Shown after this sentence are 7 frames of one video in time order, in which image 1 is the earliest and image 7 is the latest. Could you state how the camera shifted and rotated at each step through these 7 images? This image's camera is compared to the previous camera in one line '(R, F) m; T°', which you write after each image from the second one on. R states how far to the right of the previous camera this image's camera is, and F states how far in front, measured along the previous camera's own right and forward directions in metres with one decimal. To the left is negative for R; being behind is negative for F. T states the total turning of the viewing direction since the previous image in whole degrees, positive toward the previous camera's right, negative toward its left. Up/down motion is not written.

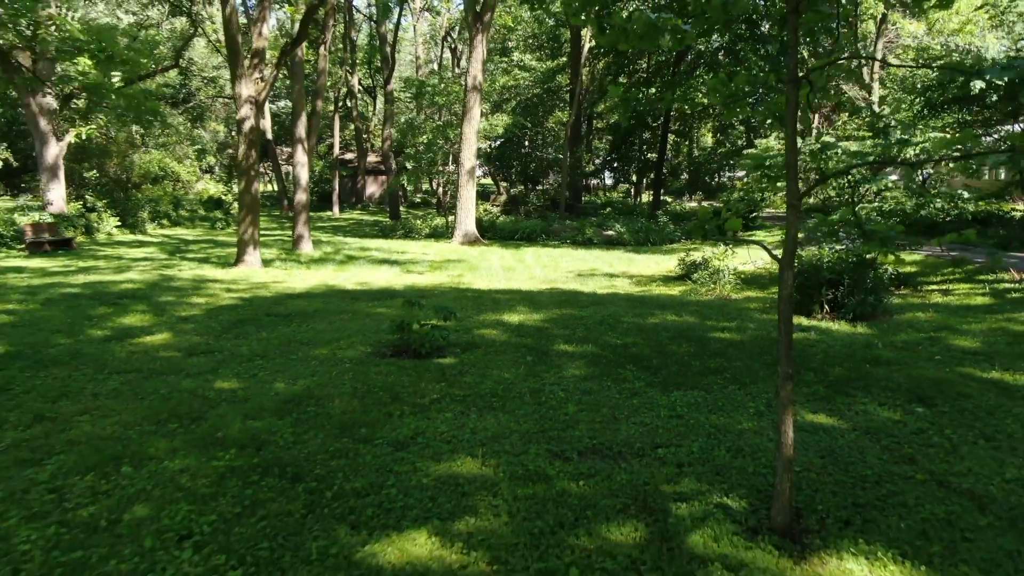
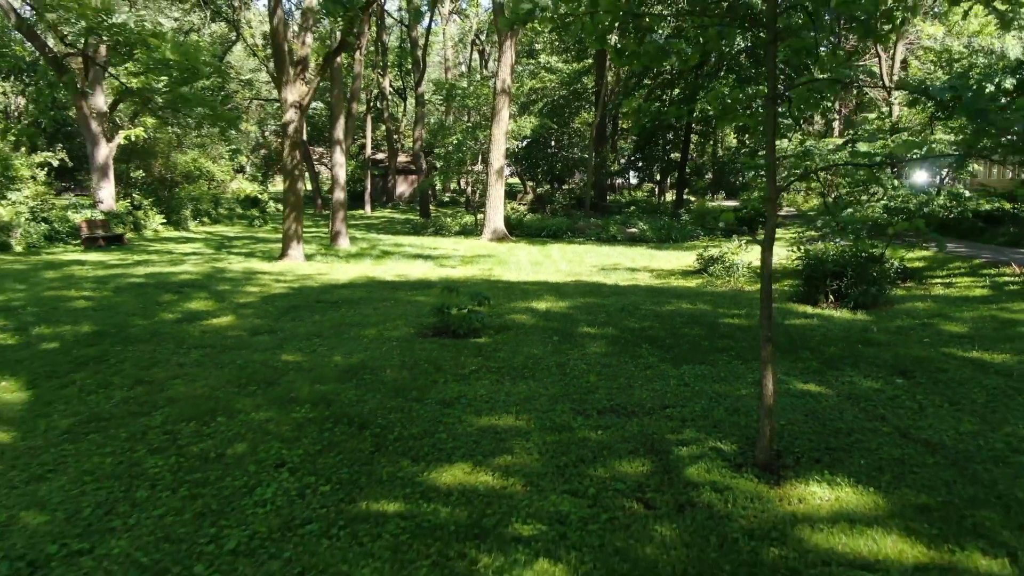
(0.0, -0.7) m; -2°
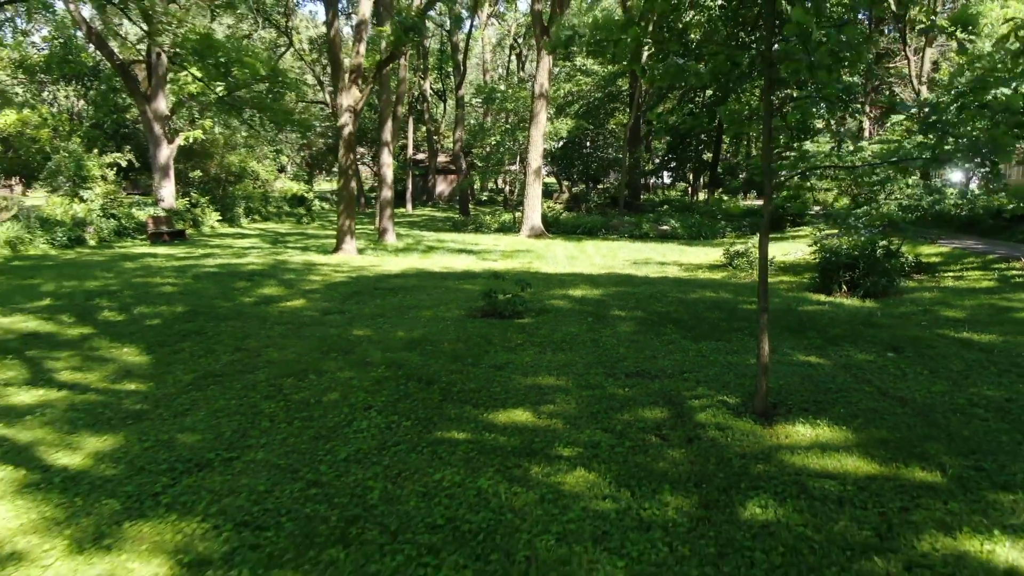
(0.0, -0.9) m; -2°
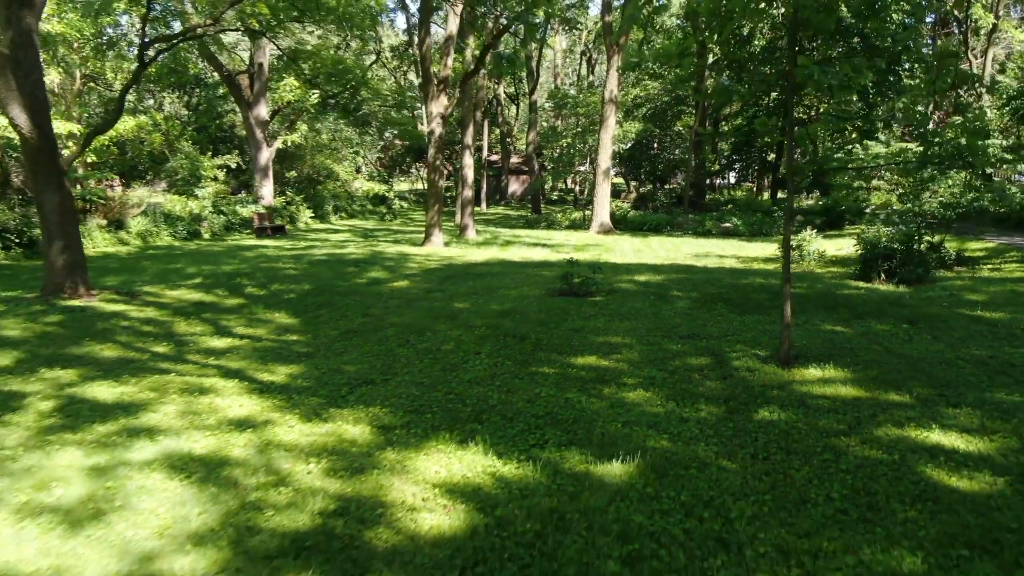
(-0.1, -1.4) m; -4°
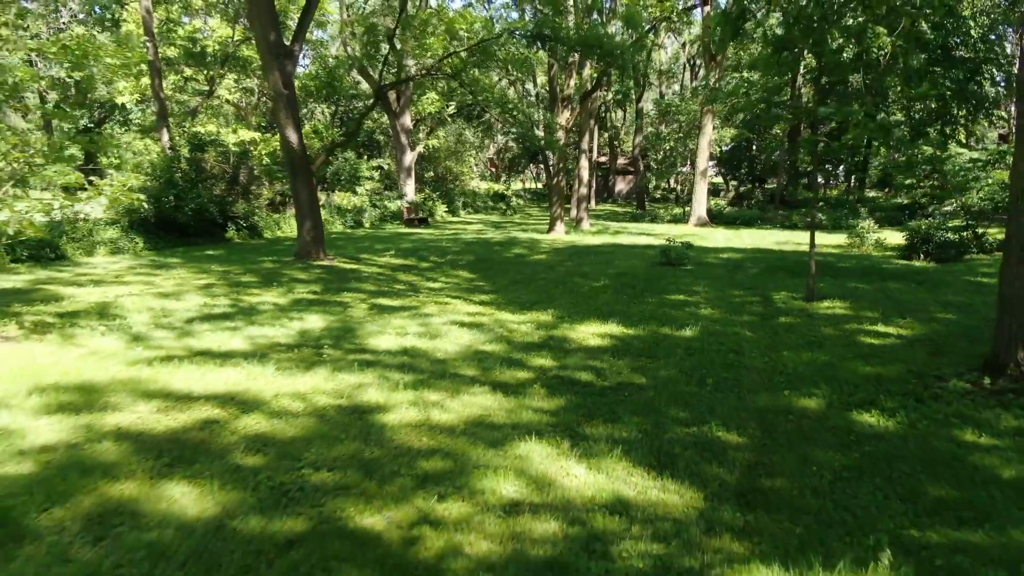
(-0.1, -3.2) m; -6°
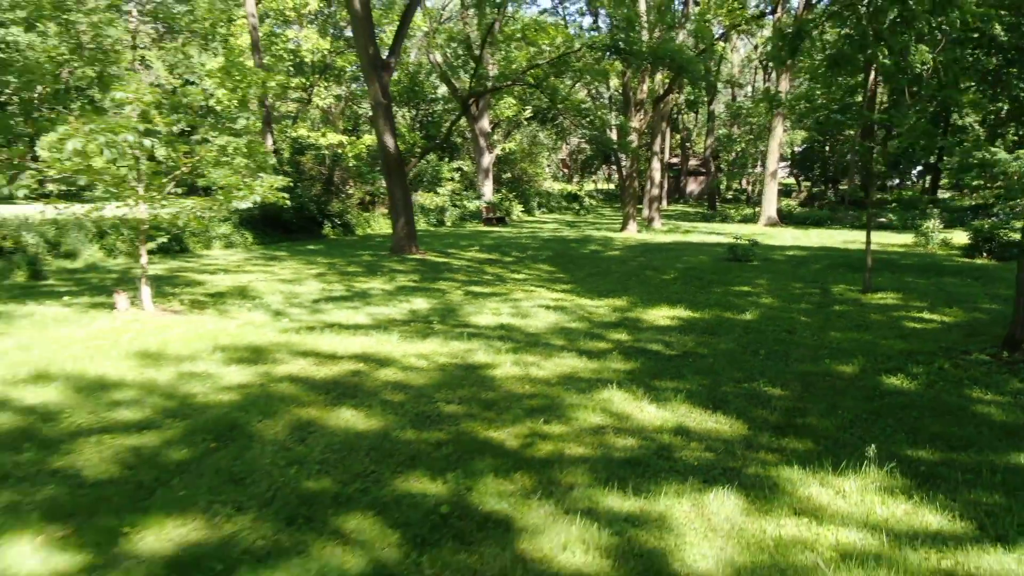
(-0.1, -1.0) m; -4°
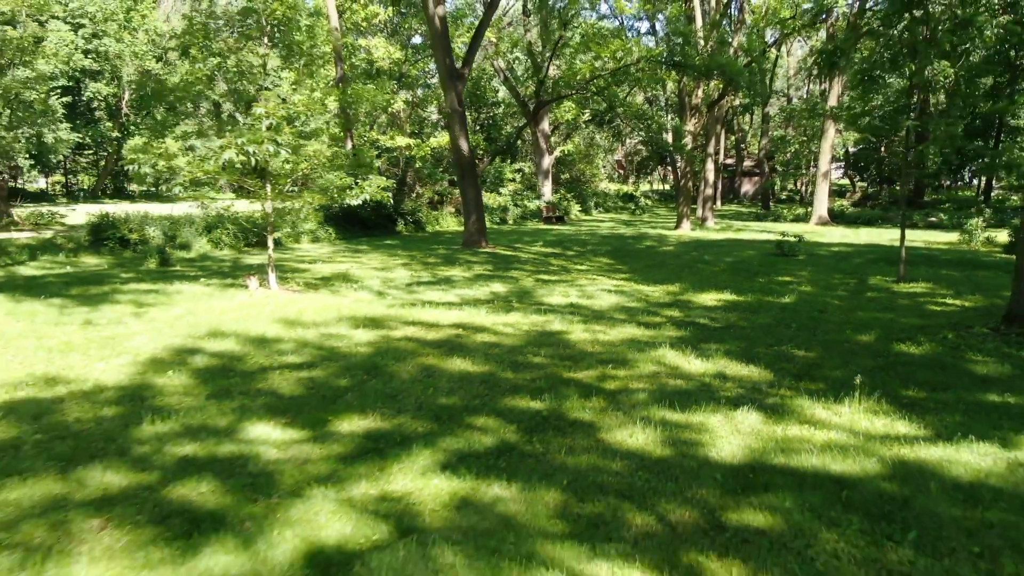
(-0.1, -1.2) m; -3°
